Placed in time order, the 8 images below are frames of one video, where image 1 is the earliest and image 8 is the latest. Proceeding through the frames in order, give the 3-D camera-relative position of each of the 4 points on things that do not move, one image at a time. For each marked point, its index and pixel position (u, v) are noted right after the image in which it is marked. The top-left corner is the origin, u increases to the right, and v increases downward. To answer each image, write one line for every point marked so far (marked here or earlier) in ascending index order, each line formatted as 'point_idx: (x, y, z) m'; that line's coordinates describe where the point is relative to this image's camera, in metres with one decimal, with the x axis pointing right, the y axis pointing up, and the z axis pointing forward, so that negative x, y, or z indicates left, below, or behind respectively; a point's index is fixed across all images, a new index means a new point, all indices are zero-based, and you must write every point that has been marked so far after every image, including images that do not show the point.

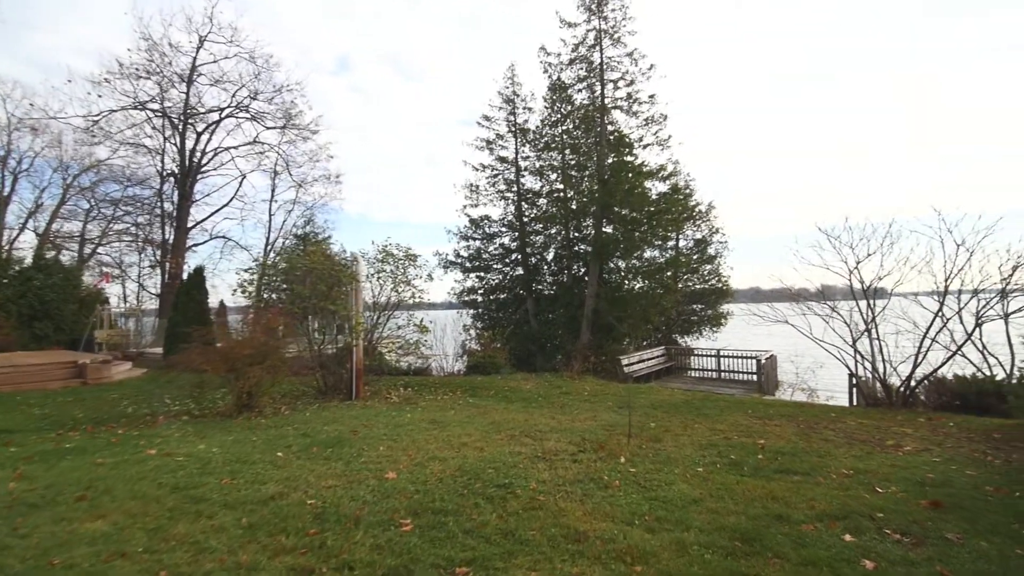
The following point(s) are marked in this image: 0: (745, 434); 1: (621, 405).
0: (+3.9, -2.4, +7.6) m
1: (+2.6, -2.7, +10.6) m
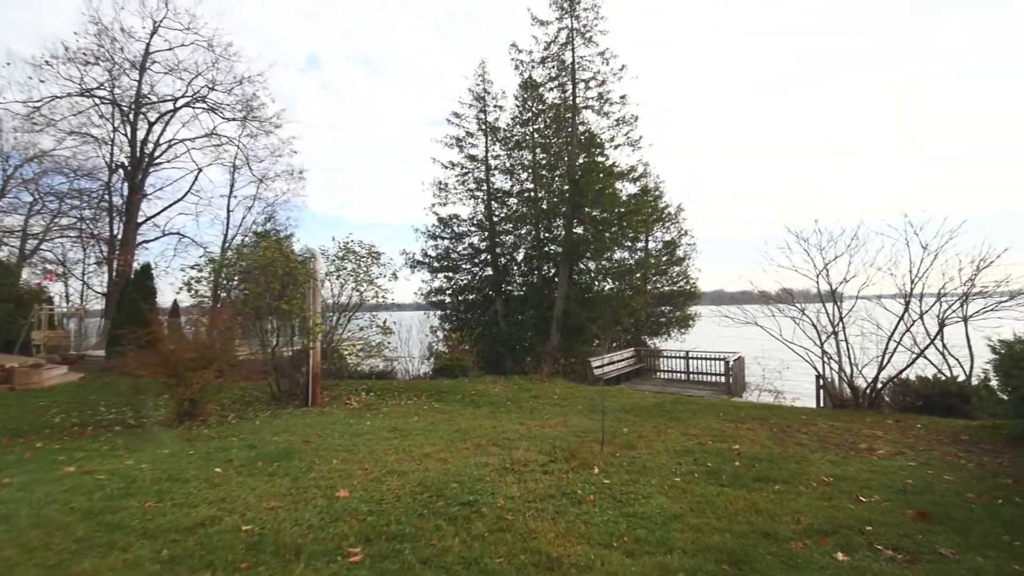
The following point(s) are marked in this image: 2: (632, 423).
0: (+3.4, -2.4, +7.4) m
1: (+1.8, -2.7, +10.3) m
2: (+2.3, -2.6, +8.6) m
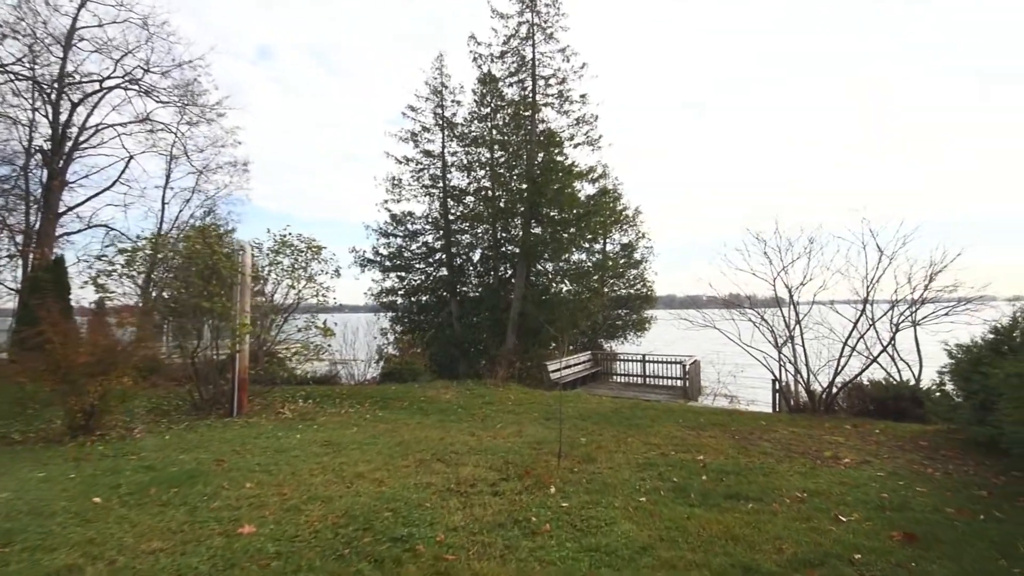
0: (+2.6, -2.4, +6.9) m
1: (+0.8, -2.7, +9.7) m
2: (+1.4, -2.5, +8.1) m
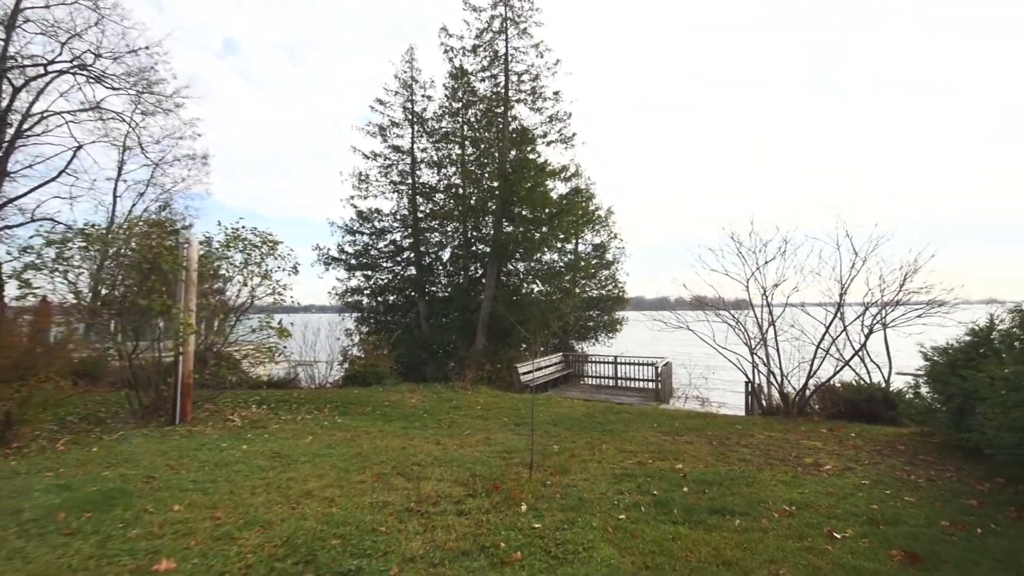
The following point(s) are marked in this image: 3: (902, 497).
0: (+2.1, -2.4, +6.6) m
1: (+0.2, -2.7, +9.2) m
2: (+0.9, -2.5, +7.6) m
3: (+4.1, -2.2, +4.8) m
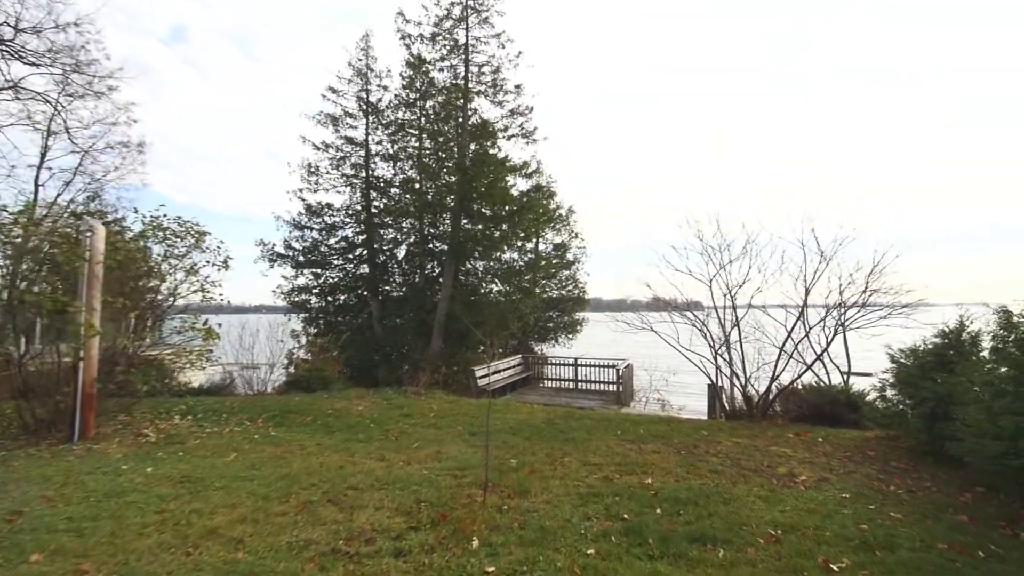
0: (+1.5, -2.4, +6.0) m
1: (-0.7, -2.7, +8.5) m
2: (+0.1, -2.5, +7.0) m
3: (+3.7, -2.2, +4.4) m
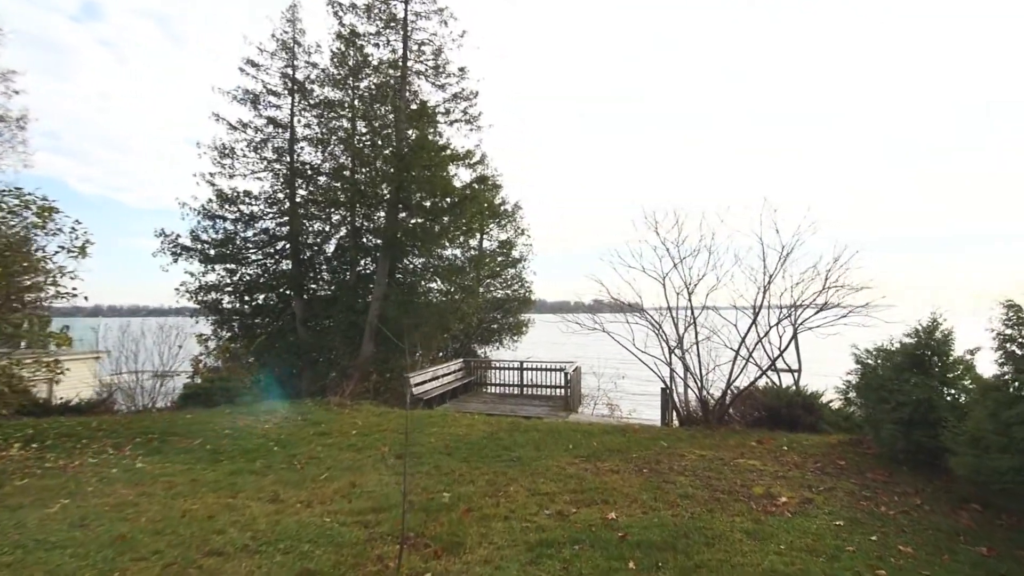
0: (+0.8, -2.3, +5.0) m
1: (-1.7, -2.6, +7.1) m
2: (-0.7, -2.4, +5.7) m
3: (+3.1, -2.1, +3.7) m
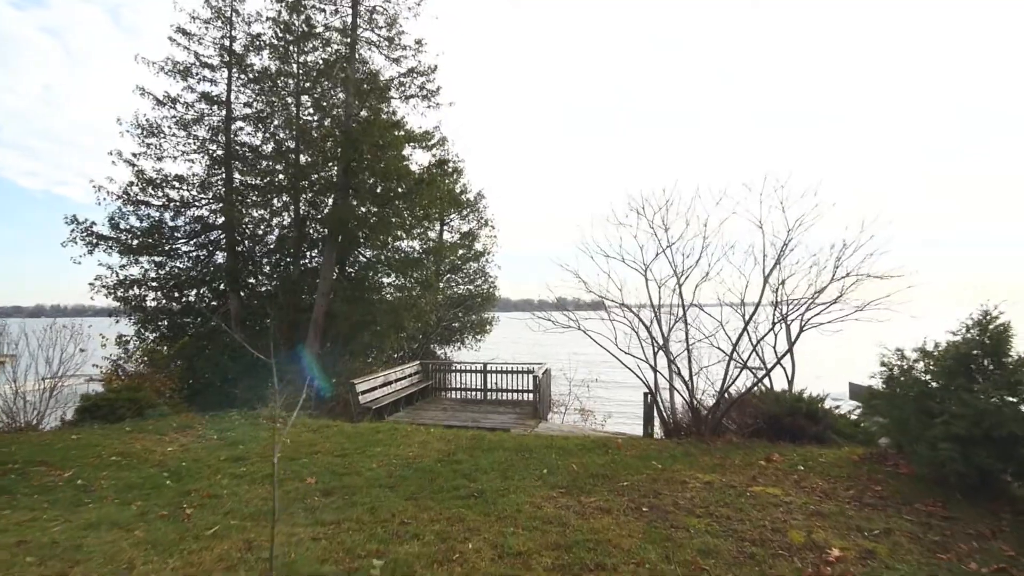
0: (+0.5, -2.1, +3.6) m
1: (-2.2, -2.4, +5.6) m
2: (-1.1, -2.2, +4.2) m
3: (+2.9, -1.9, +2.5) m
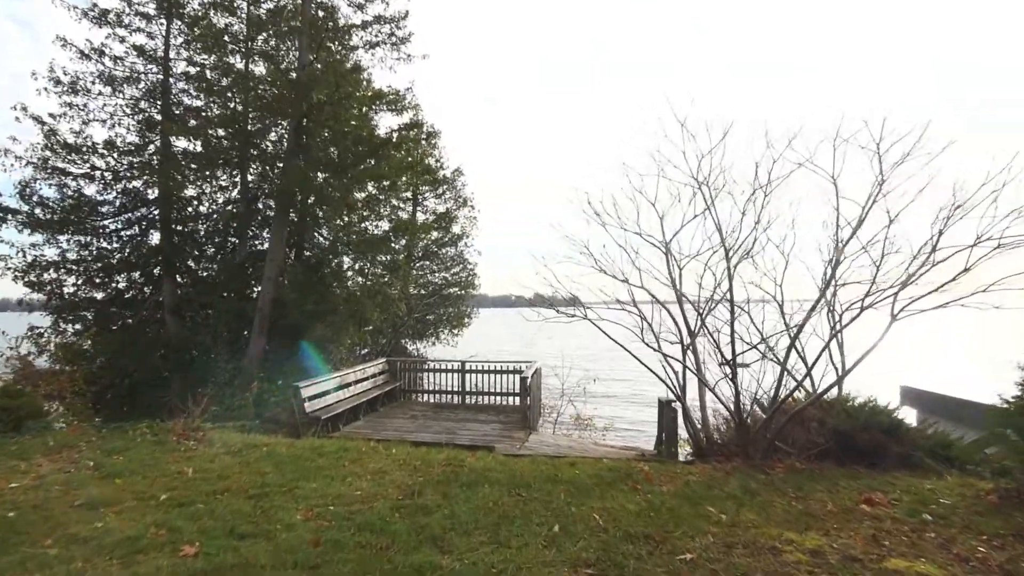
0: (+0.5, -1.8, +1.6) m
1: (-2.2, -2.1, +3.5) m
2: (-1.0, -1.9, +2.2) m
3: (+3.0, -1.7, +0.6) m
